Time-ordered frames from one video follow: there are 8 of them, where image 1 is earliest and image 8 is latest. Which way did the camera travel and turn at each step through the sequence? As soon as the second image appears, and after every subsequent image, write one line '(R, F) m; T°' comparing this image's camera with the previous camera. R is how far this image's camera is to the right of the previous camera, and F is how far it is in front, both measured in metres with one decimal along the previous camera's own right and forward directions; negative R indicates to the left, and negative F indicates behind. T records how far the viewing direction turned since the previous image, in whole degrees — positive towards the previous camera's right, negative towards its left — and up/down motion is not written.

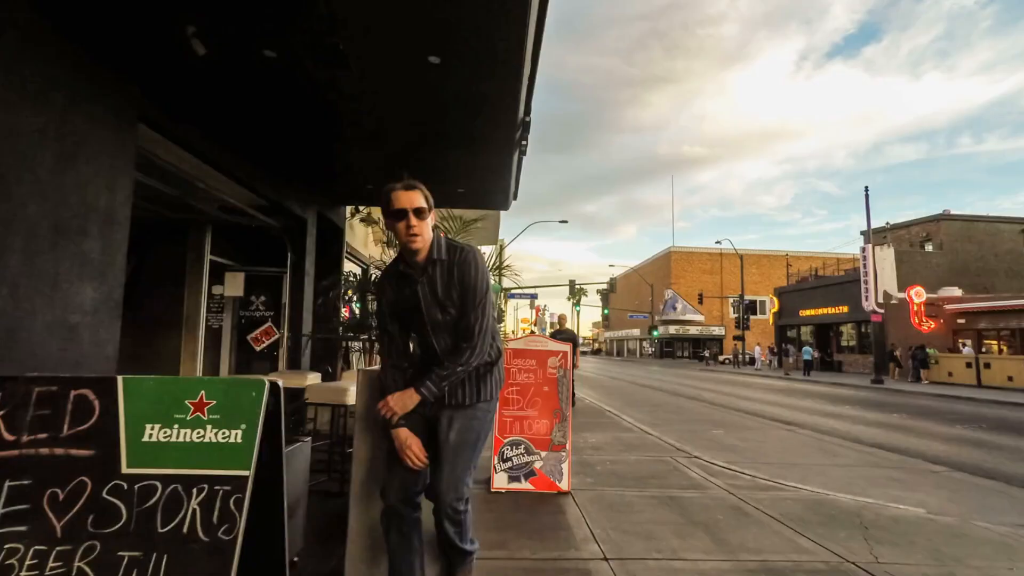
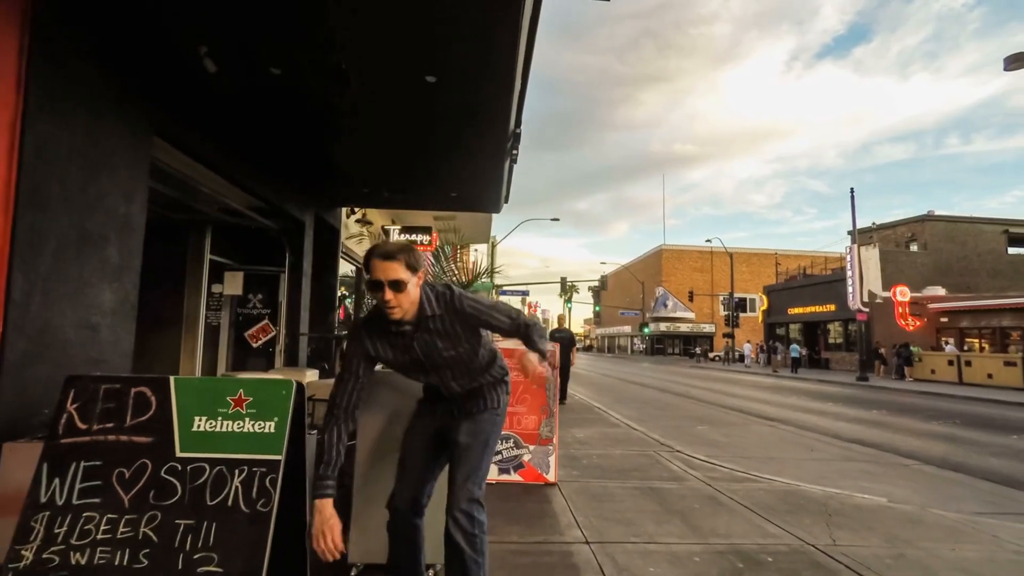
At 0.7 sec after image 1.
(0.0, -0.3) m; +1°
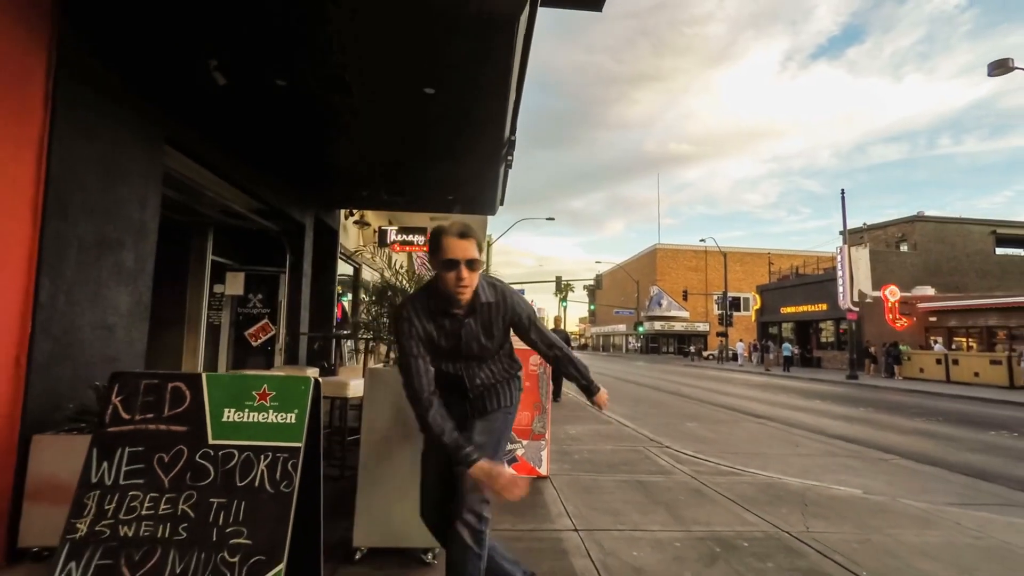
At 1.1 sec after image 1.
(0.0, -0.2) m; +1°
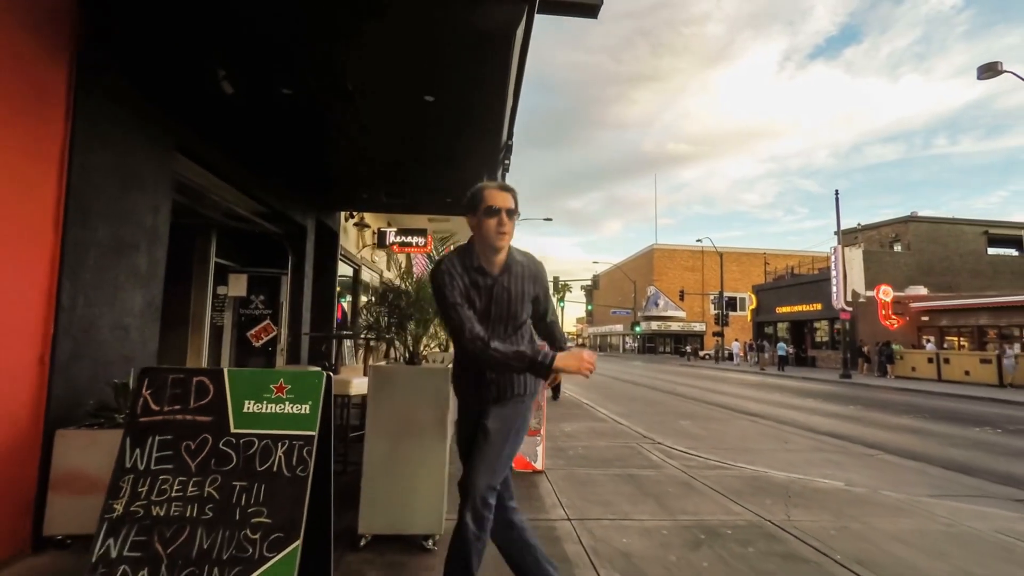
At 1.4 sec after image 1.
(0.0, -0.2) m; 0°
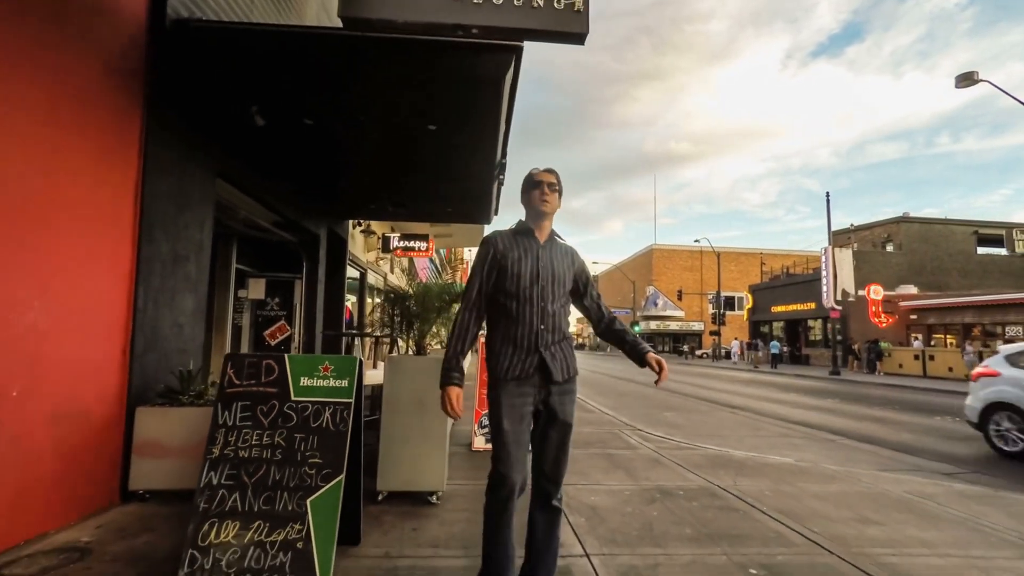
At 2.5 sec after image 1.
(+0.1, -0.8) m; 0°
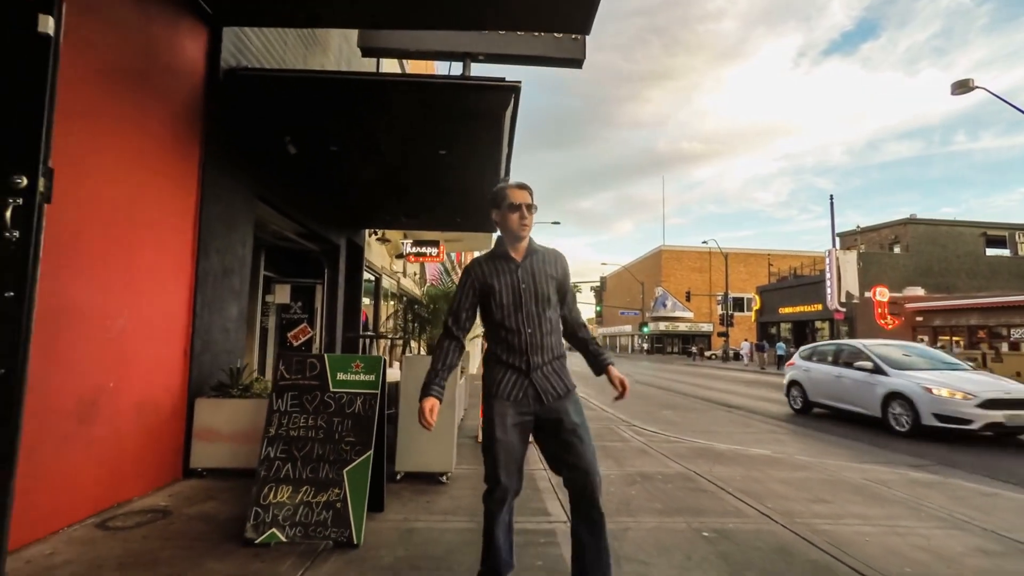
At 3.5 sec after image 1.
(+0.1, -0.7) m; -1°
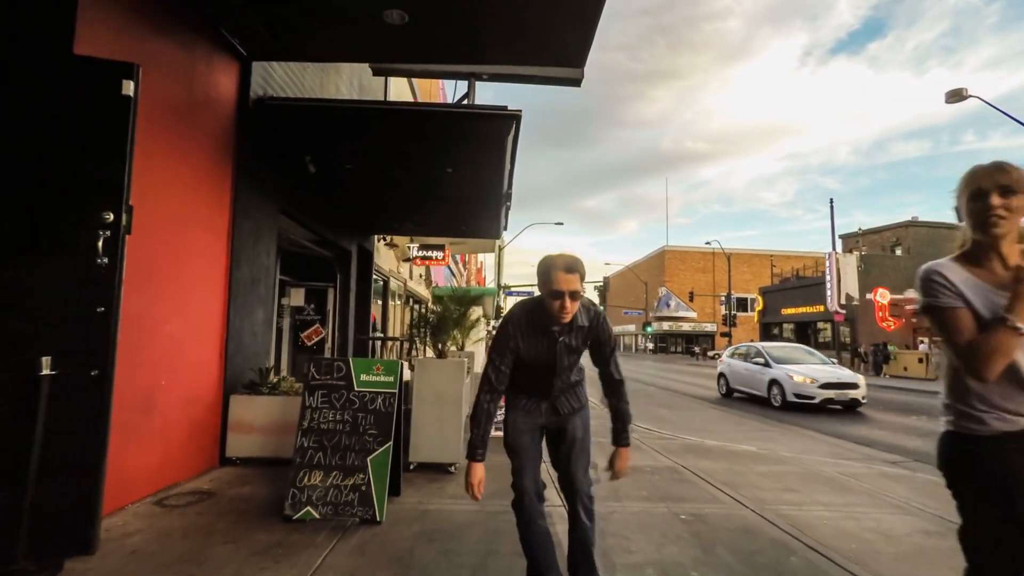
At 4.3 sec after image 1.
(0.0, -0.5) m; -1°
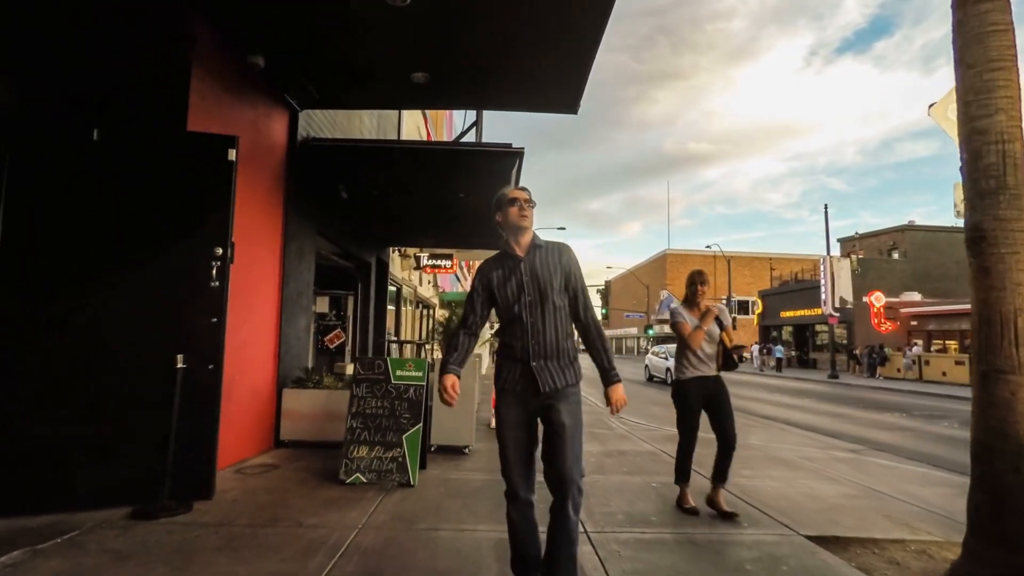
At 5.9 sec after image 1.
(0.0, -1.1) m; -1°
